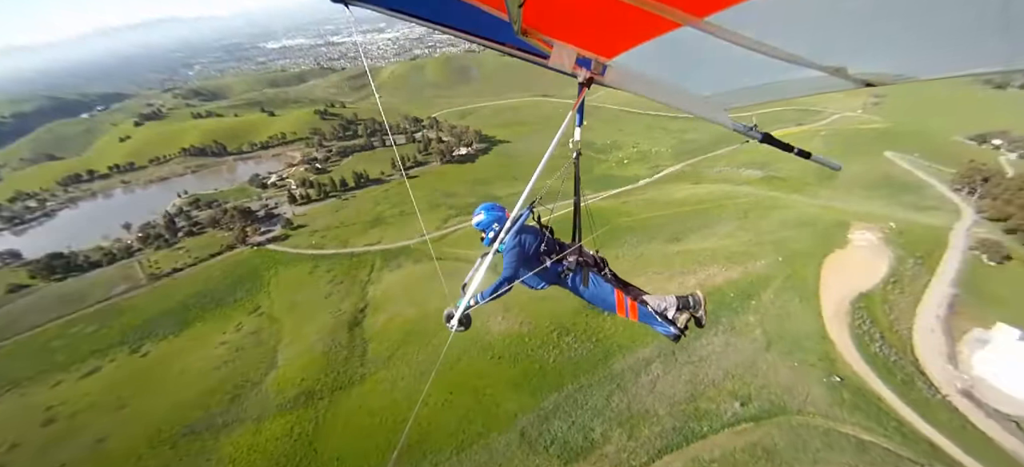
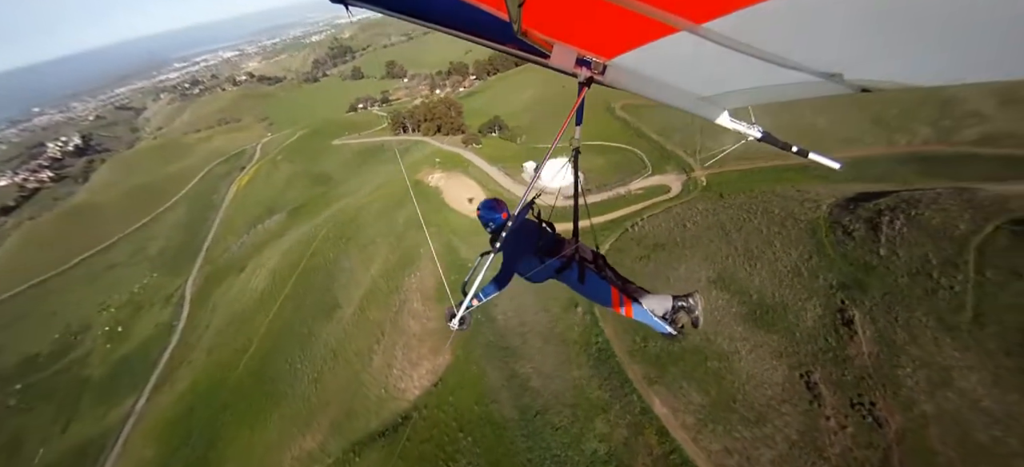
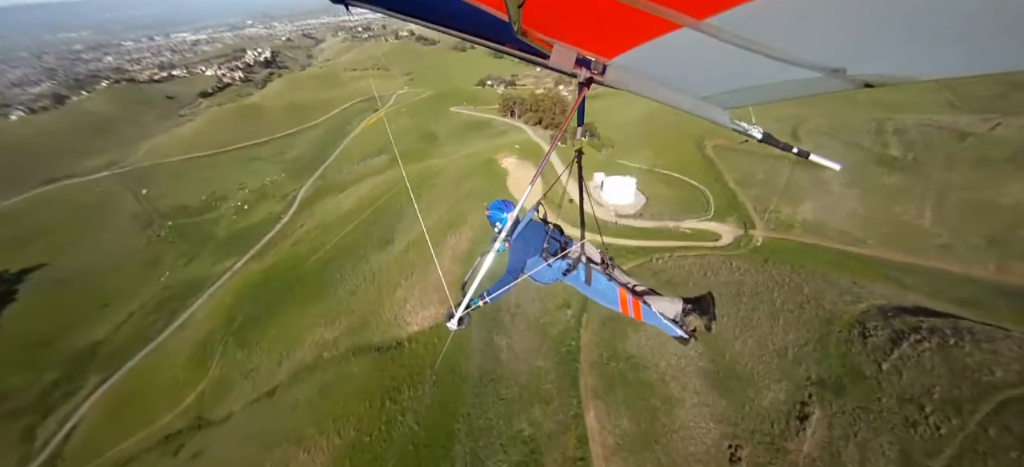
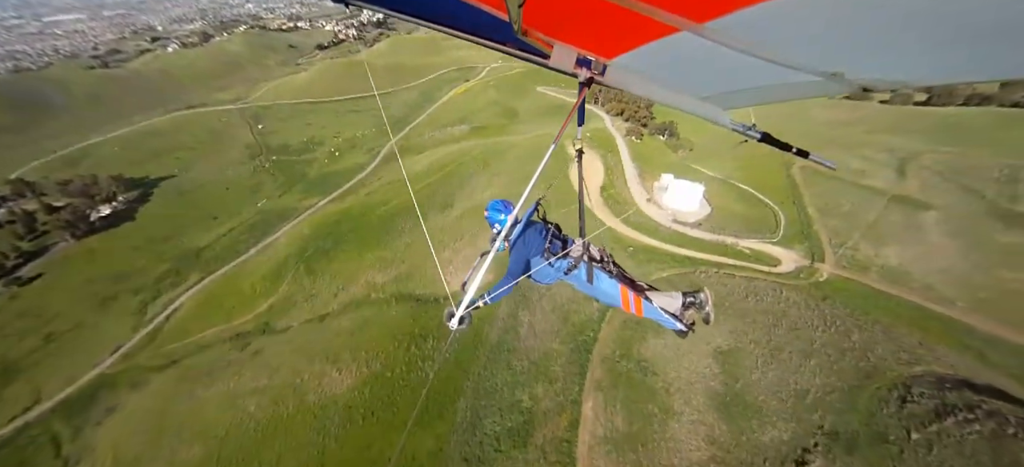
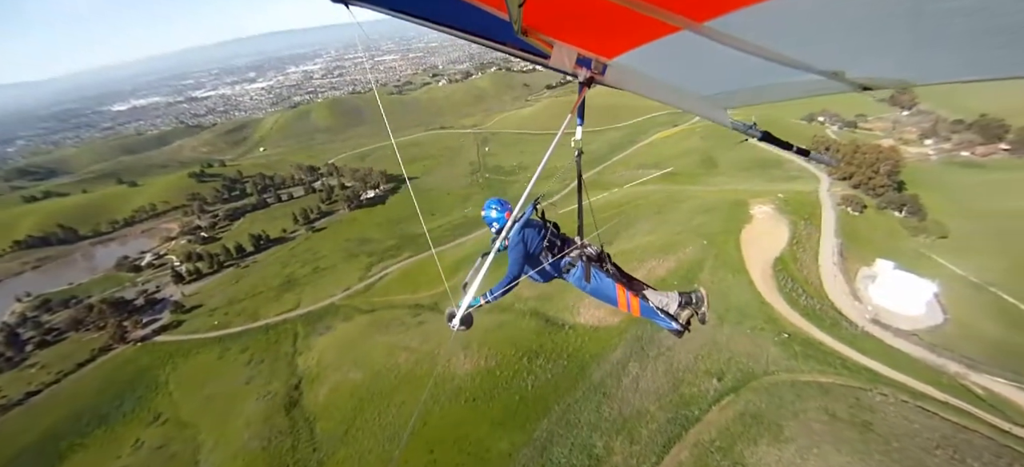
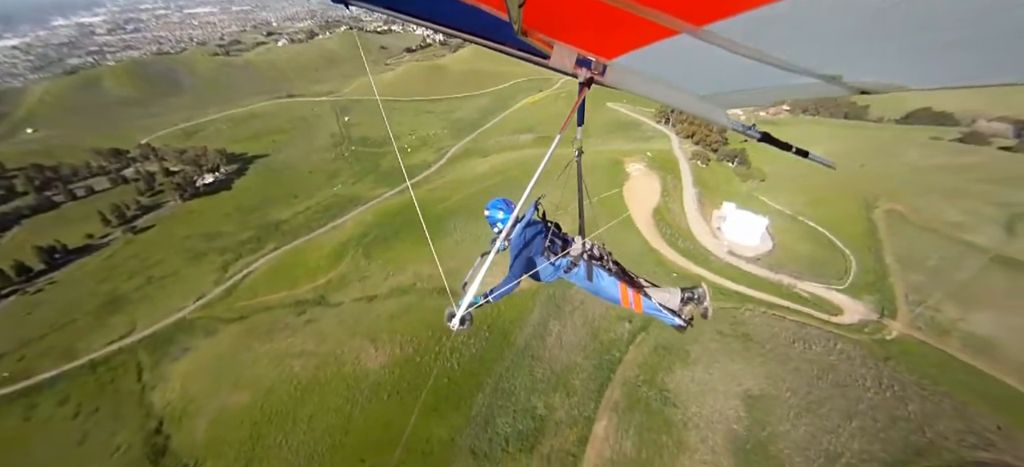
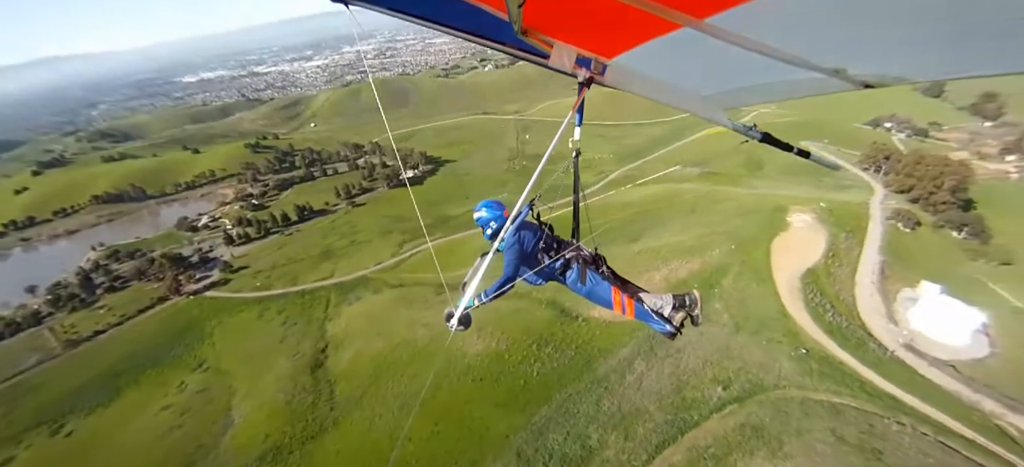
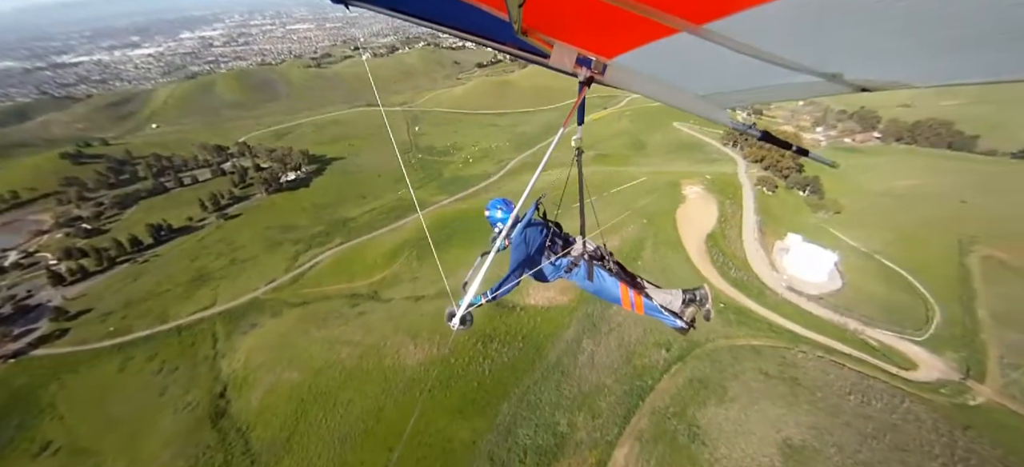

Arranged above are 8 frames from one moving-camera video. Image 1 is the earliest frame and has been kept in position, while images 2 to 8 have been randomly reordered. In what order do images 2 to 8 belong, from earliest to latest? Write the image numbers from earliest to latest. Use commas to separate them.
7, 5, 8, 6, 4, 3, 2
